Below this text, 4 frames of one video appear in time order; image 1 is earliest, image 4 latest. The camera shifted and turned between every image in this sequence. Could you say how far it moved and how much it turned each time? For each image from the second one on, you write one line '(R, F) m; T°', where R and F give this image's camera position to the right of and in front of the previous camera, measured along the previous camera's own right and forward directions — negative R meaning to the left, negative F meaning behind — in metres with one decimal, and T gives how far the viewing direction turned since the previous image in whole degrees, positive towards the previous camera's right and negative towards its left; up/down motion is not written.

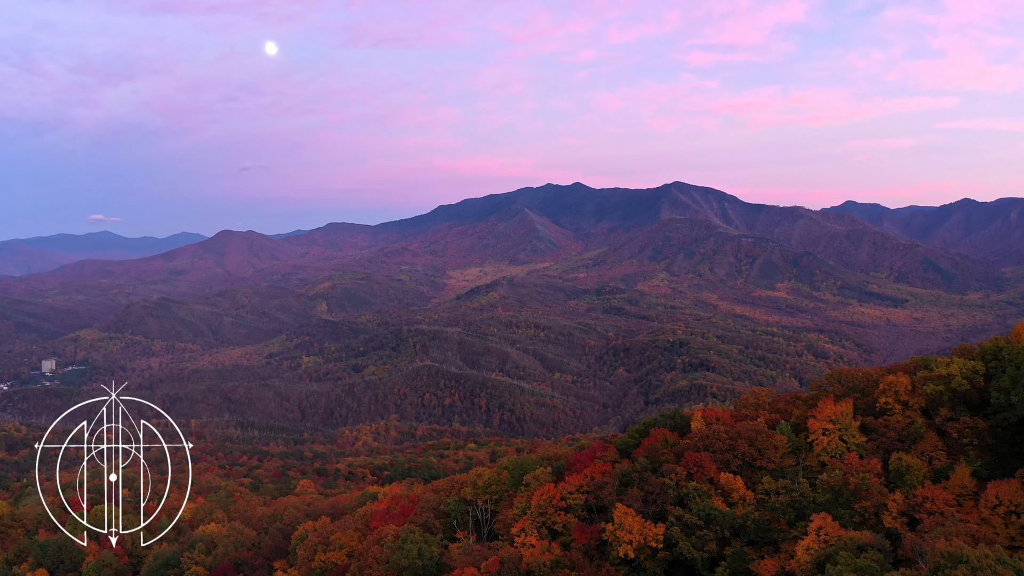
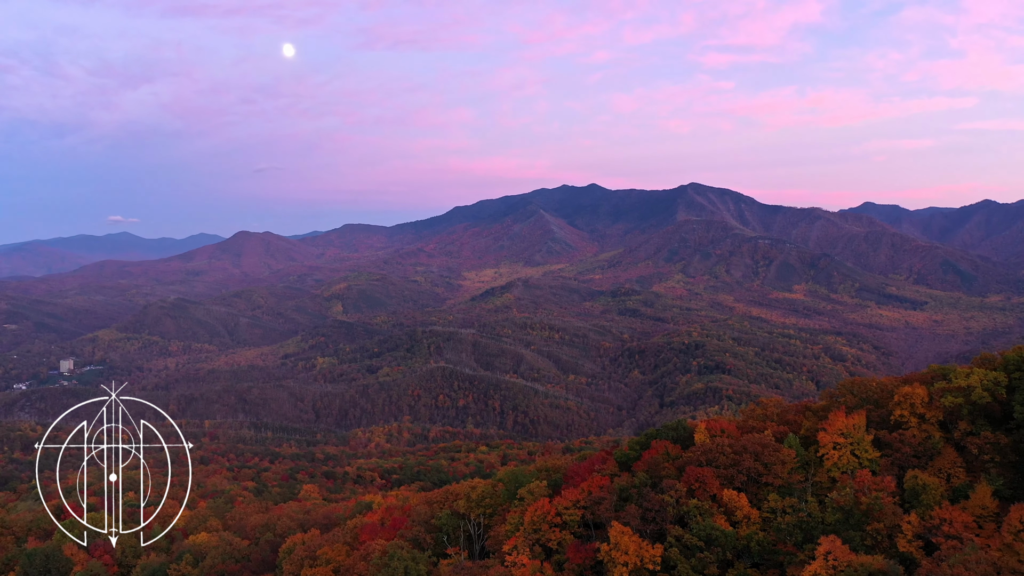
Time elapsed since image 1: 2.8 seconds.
(+1.0, +1.1) m; -1°
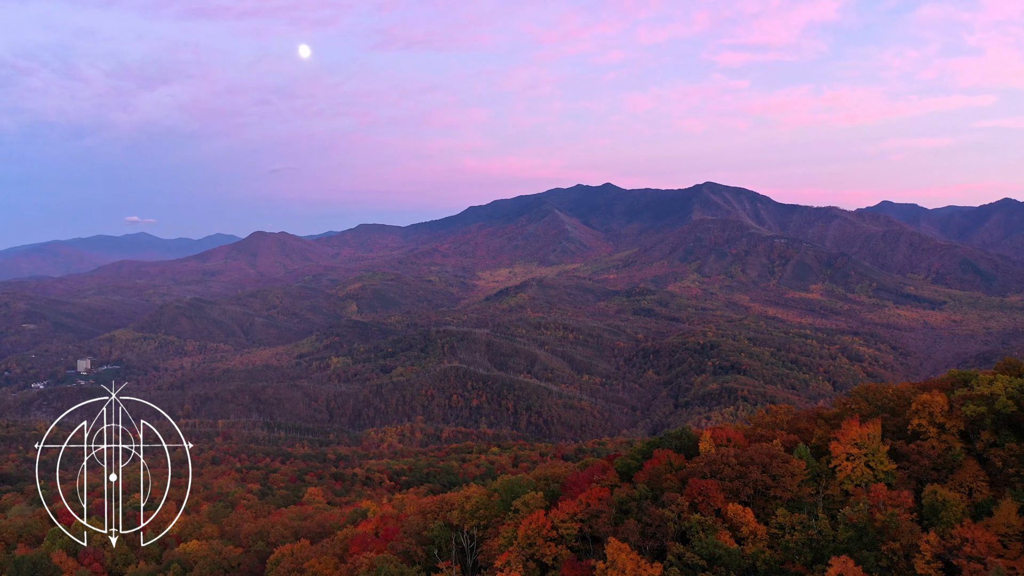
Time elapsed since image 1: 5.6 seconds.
(+0.9, +1.2) m; -1°
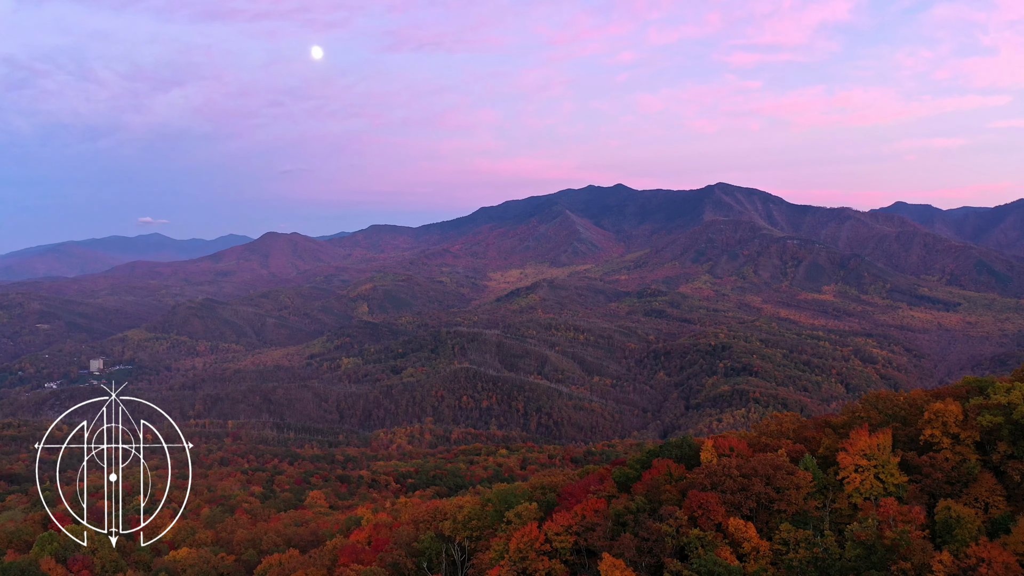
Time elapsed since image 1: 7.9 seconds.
(+0.8, +0.9) m; -1°
